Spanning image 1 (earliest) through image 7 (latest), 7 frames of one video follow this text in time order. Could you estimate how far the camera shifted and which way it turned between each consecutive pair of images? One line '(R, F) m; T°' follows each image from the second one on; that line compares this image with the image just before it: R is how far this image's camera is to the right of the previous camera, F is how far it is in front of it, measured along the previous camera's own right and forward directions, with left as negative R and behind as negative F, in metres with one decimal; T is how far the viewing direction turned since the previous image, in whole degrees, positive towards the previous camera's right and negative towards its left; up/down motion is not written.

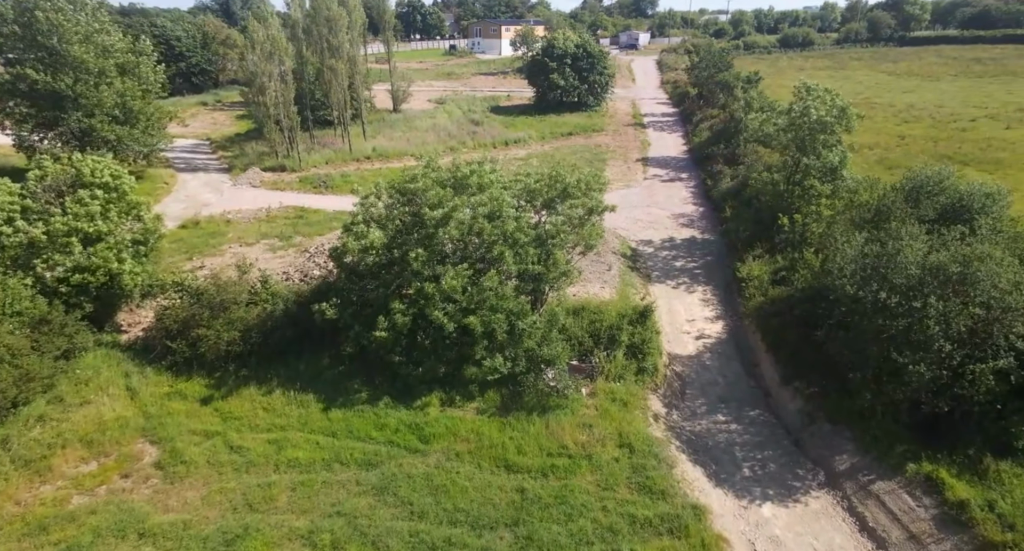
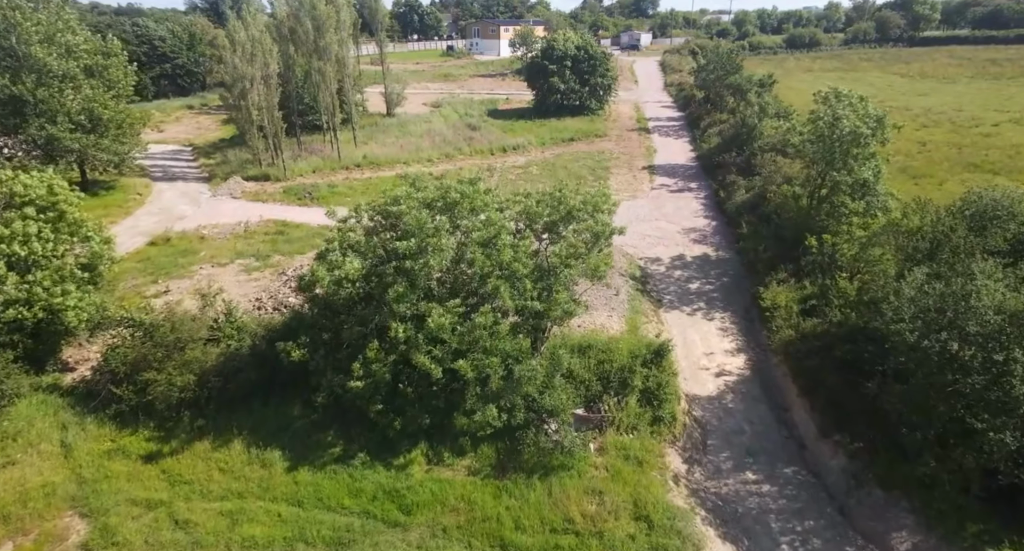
(+0.1, +2.0) m; 0°
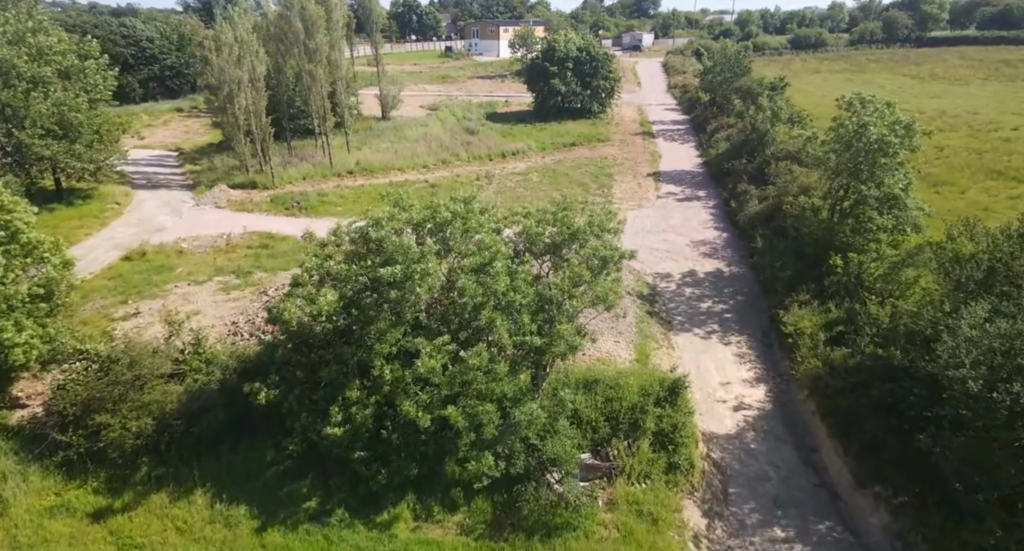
(0.0, +1.4) m; 0°
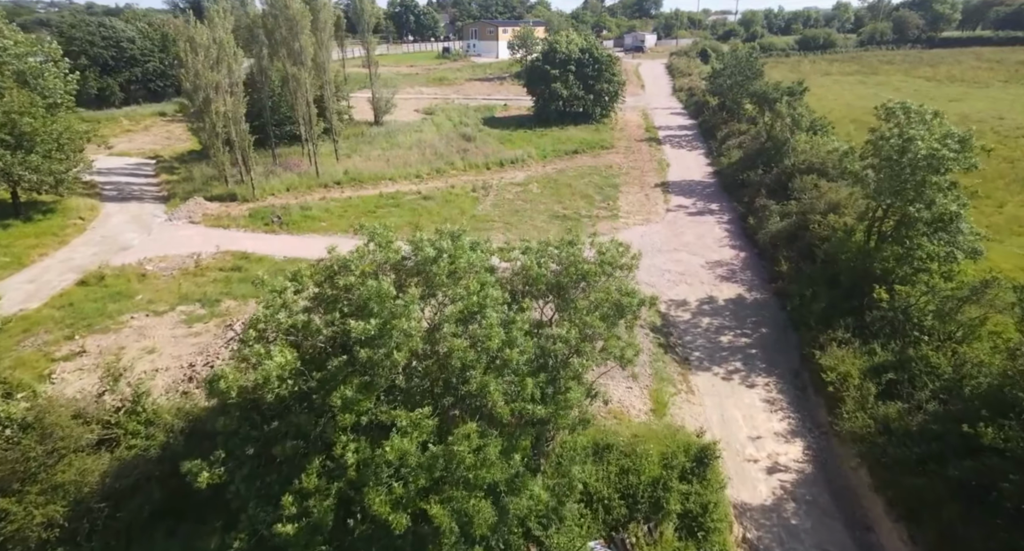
(+0.1, +2.1) m; 0°
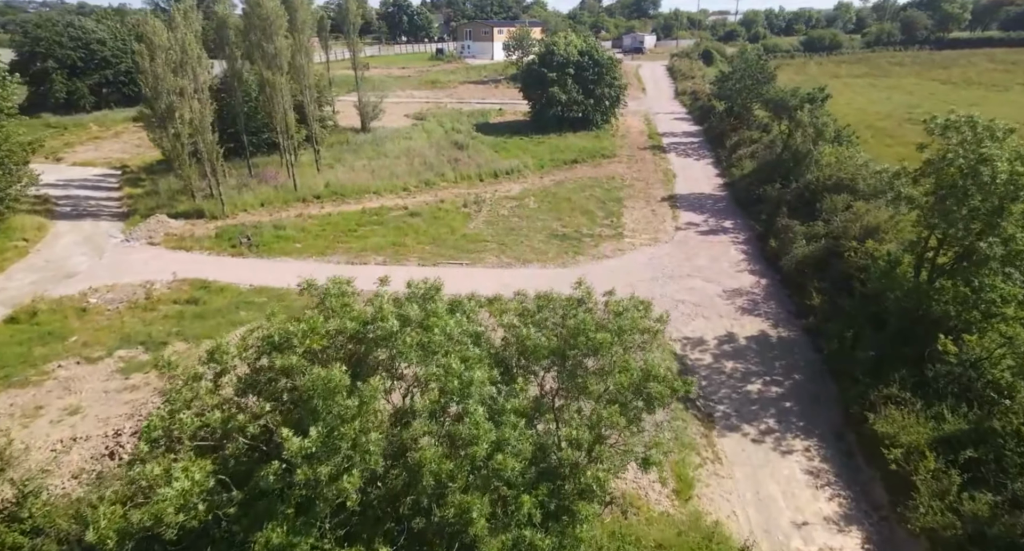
(+0.1, +2.4) m; 0°
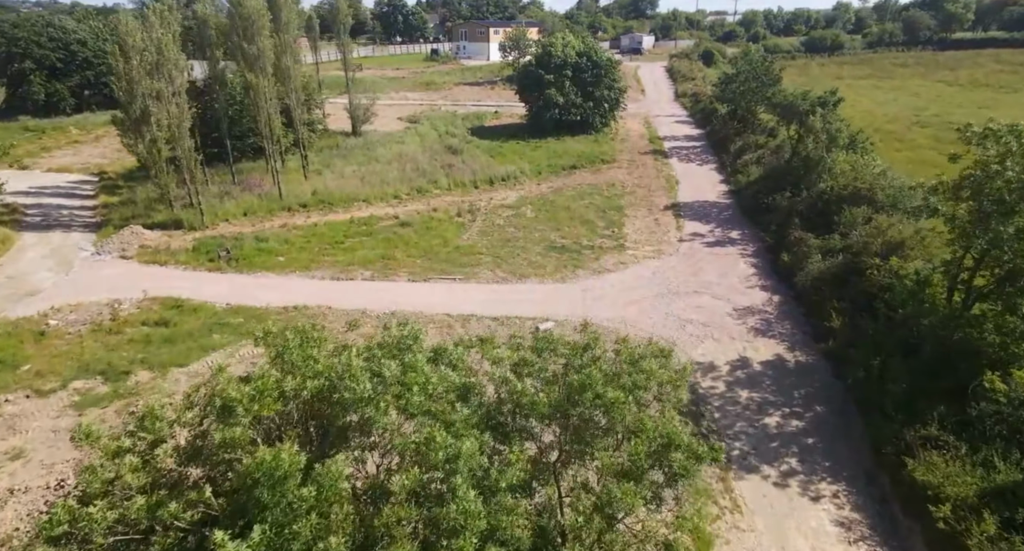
(0.0, +1.3) m; 0°
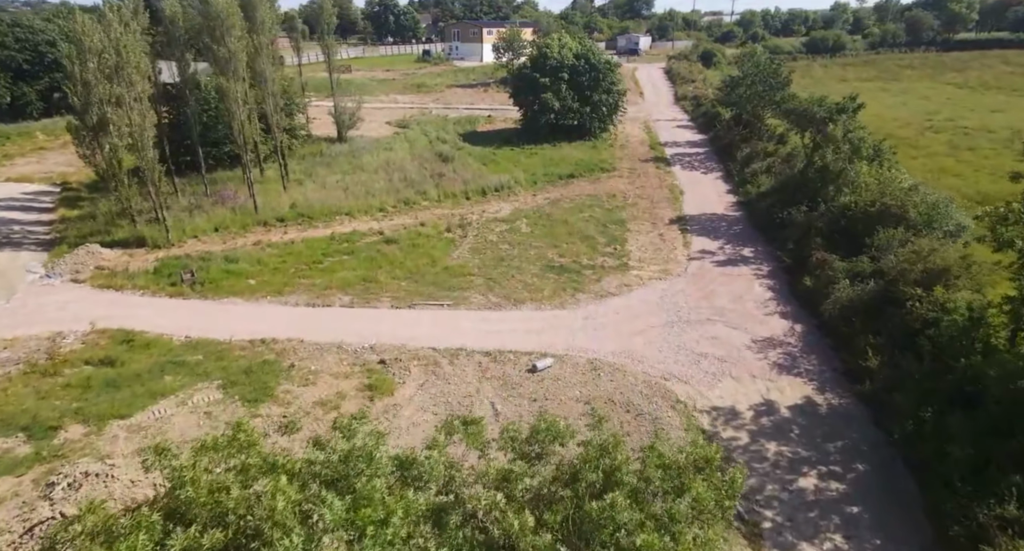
(0.0, +1.9) m; 0°
